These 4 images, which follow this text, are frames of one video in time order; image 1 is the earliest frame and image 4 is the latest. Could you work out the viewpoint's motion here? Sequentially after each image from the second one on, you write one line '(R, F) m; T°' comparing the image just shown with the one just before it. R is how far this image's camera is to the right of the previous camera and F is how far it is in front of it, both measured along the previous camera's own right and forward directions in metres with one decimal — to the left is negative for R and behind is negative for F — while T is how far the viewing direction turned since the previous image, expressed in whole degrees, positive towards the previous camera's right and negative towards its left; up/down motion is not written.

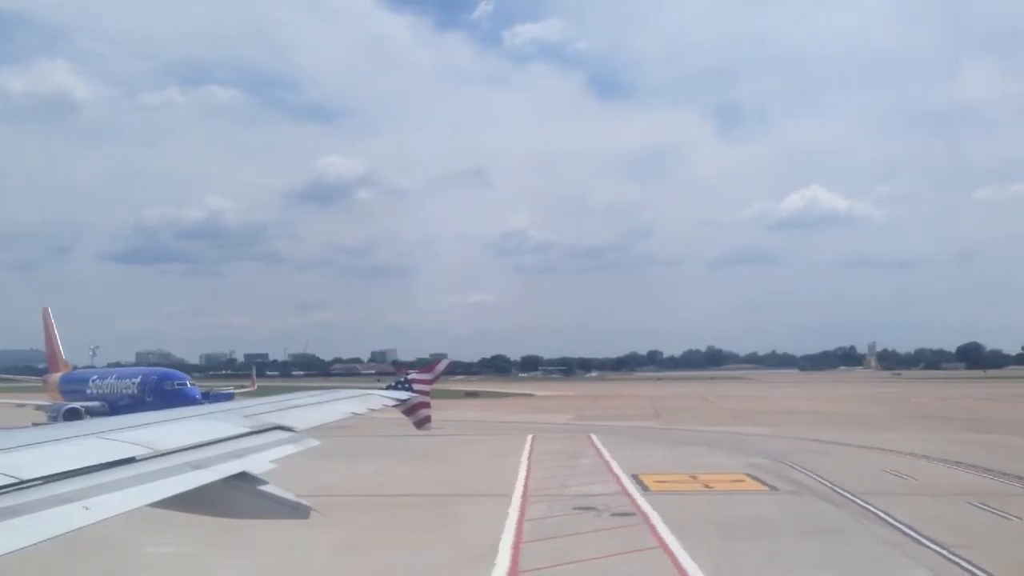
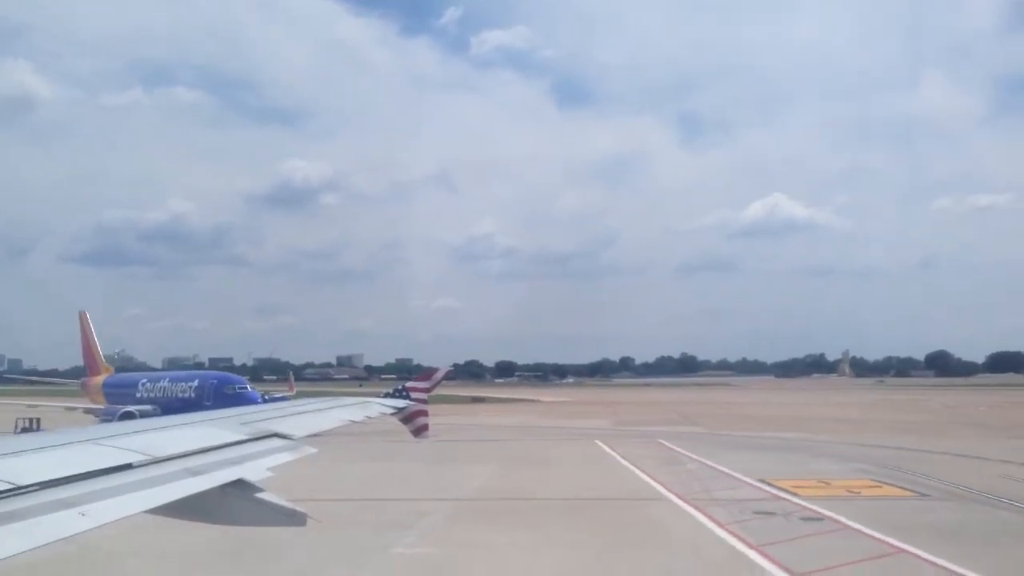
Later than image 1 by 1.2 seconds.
(-2.8, 0.0) m; +2°
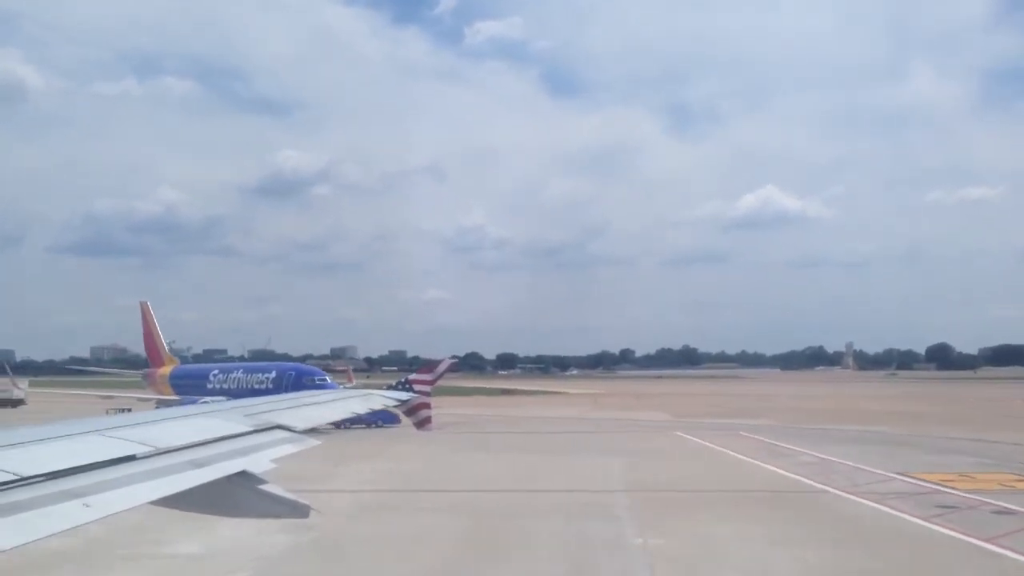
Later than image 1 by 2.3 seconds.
(-2.5, 0.0) m; 0°
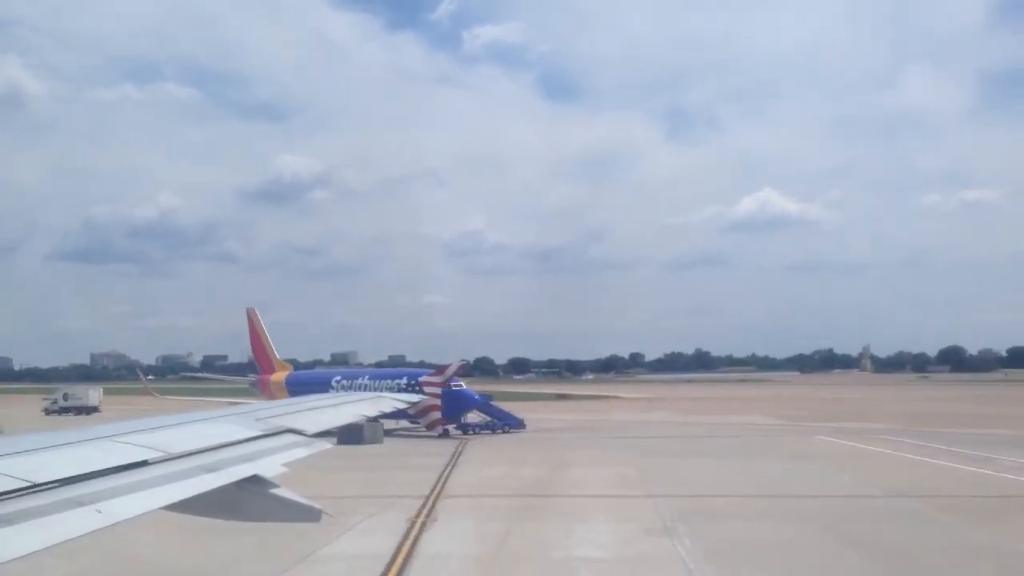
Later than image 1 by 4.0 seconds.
(-3.9, 0.0) m; 0°
